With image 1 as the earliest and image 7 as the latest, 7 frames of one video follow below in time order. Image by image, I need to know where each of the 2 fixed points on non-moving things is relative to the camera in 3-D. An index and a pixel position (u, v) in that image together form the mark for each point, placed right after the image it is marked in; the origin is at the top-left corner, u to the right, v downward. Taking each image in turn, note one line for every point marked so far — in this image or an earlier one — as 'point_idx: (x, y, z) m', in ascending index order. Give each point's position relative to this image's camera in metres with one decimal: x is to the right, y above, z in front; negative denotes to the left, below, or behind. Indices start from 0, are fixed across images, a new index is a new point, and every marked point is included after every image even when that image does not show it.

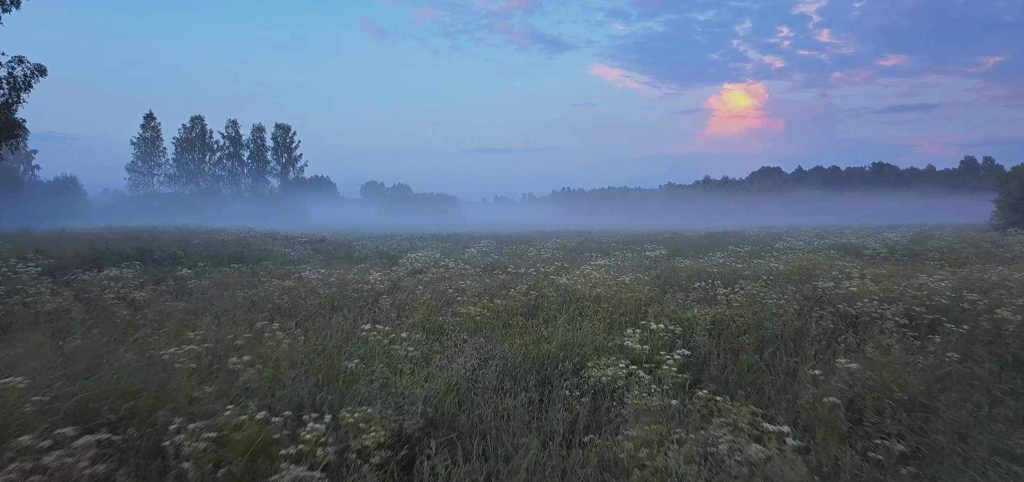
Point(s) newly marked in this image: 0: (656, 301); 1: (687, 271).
0: (+1.6, -0.7, +9.6) m
1: (+2.6, -0.5, +12.7) m
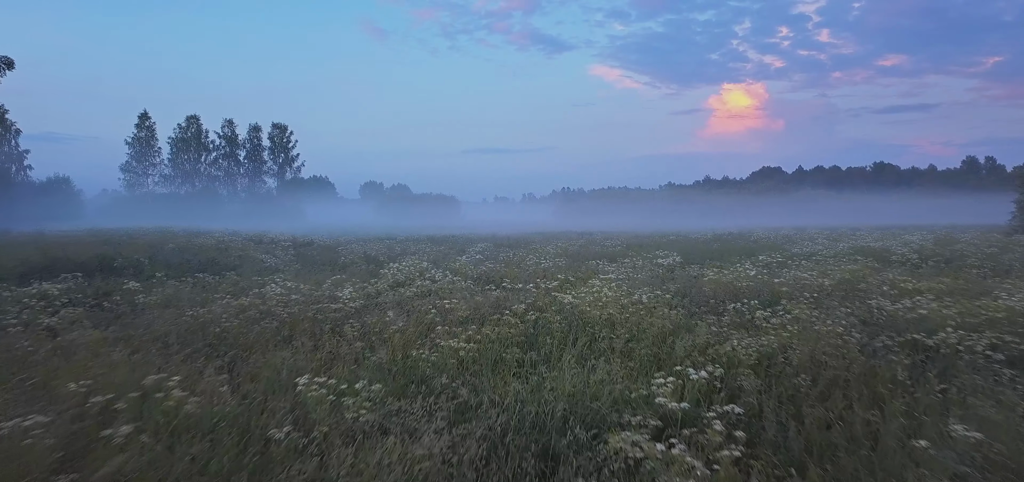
0: (+1.6, -0.8, +7.8) m
1: (+2.5, -0.6, +10.9) m
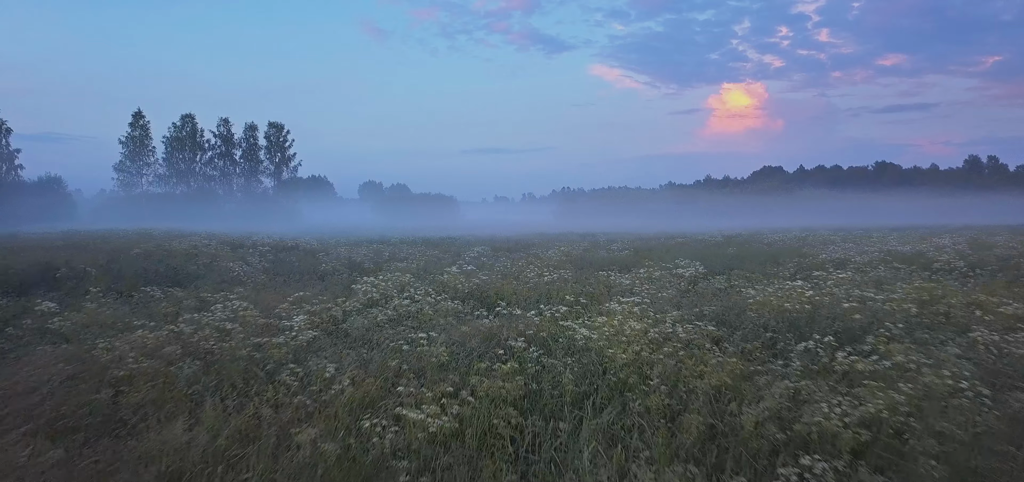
0: (+1.5, -0.9, +5.7) m
1: (+2.5, -0.7, +8.7) m
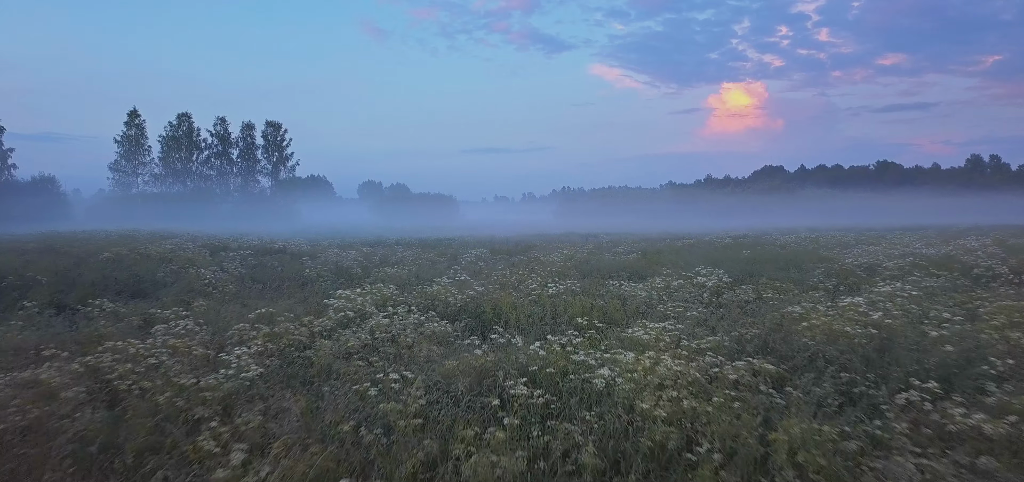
0: (+1.5, -1.0, +4.1) m
1: (+2.5, -0.8, +7.1) m
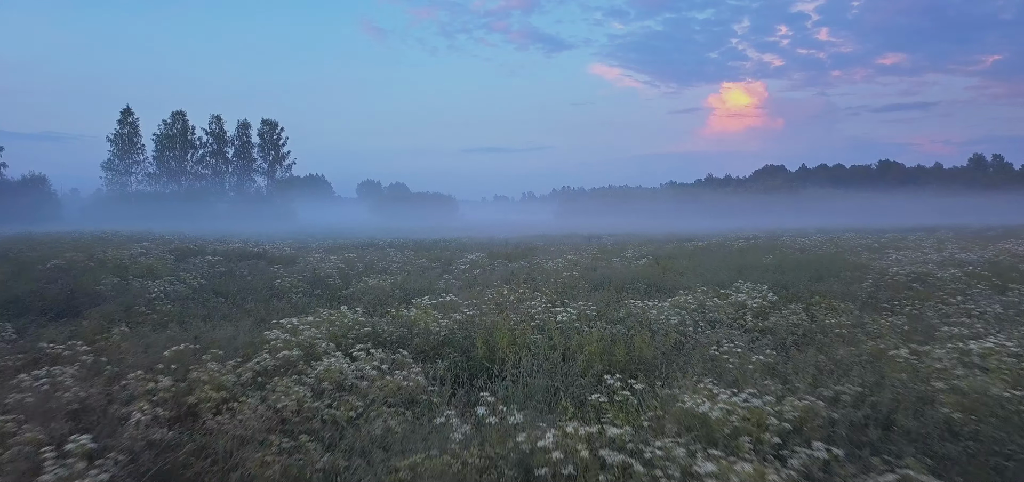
0: (+1.5, -1.1, +1.8) m
1: (+2.5, -0.9, +4.9) m
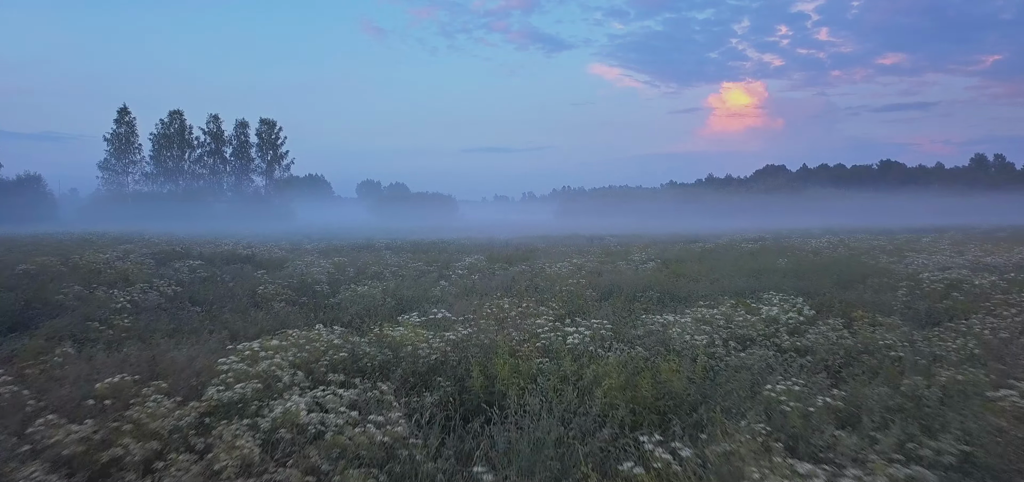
0: (+1.5, -1.2, +0.6) m
1: (+2.5, -1.0, +3.7) m
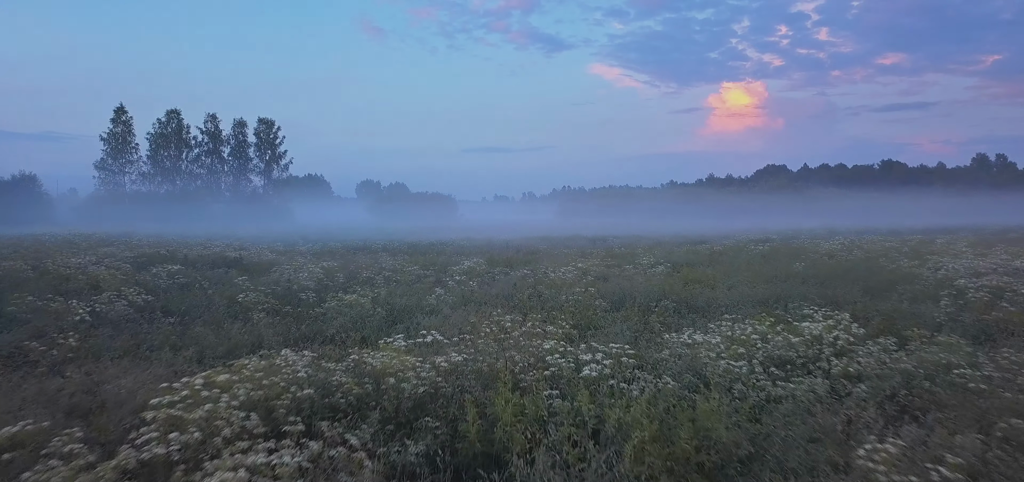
0: (+1.5, -1.3, -0.6) m
1: (+2.5, -1.0, +2.4) m
